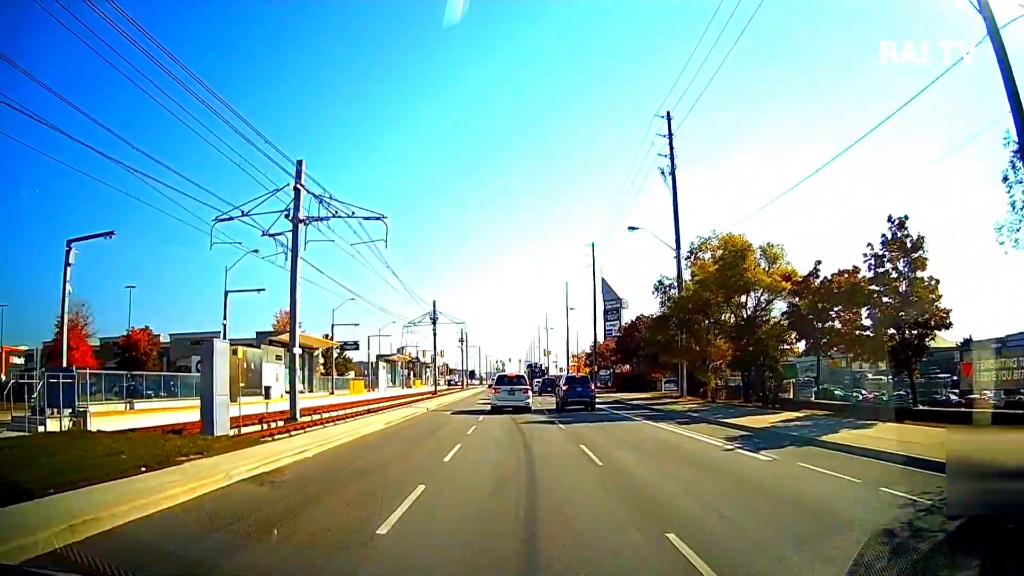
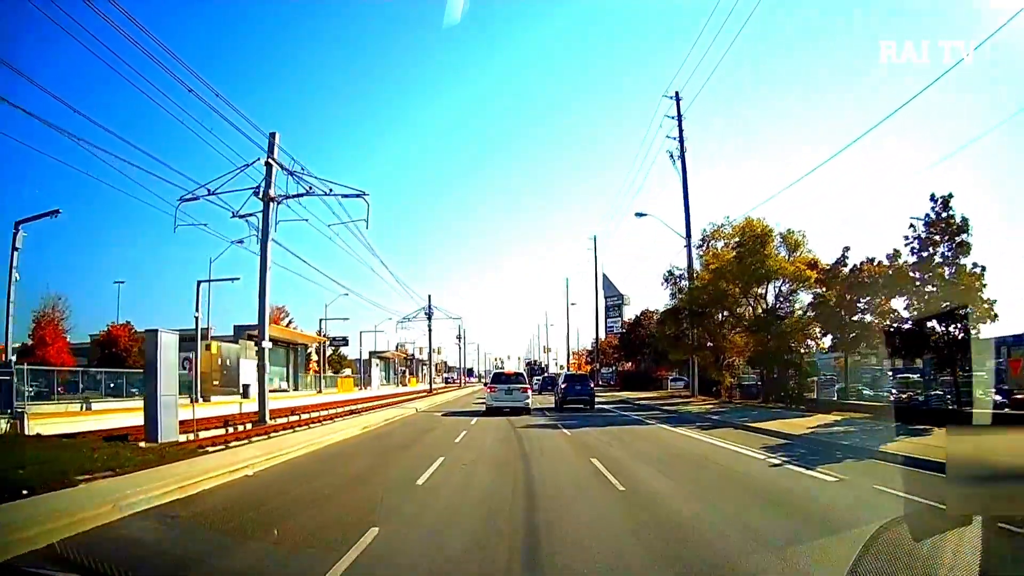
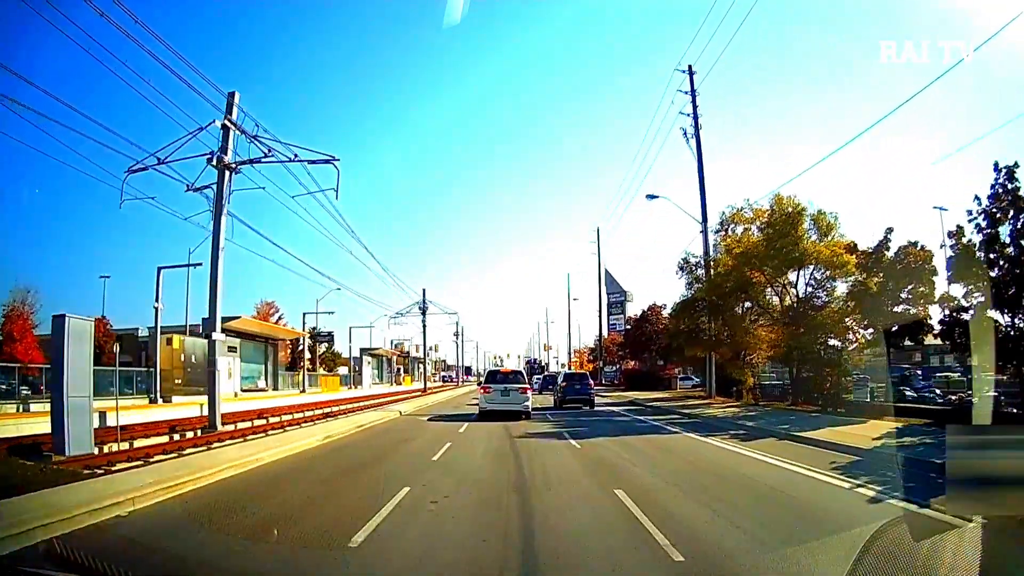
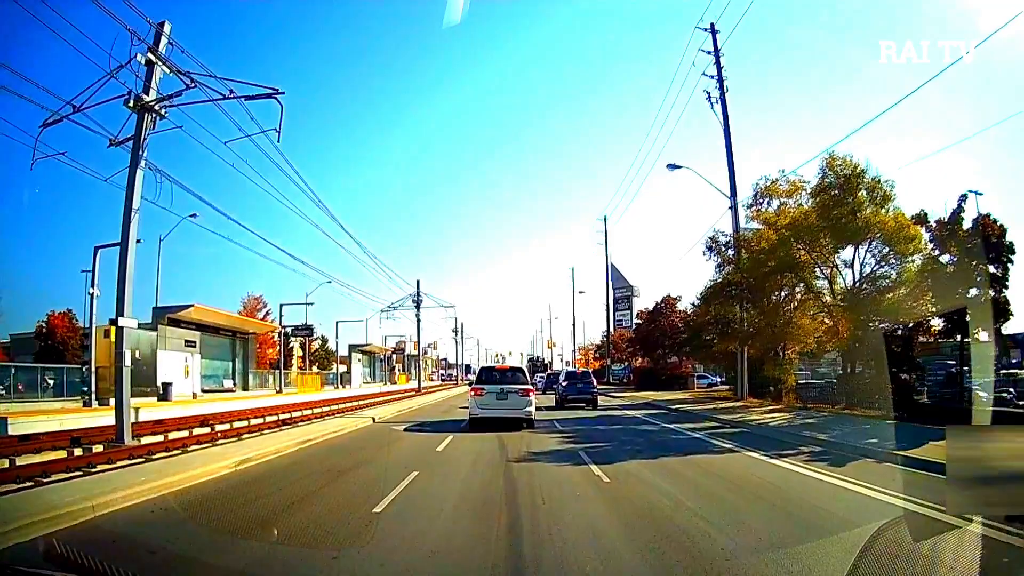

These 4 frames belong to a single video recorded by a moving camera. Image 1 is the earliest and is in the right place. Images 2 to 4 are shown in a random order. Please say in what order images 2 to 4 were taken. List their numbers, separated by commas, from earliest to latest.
2, 3, 4
